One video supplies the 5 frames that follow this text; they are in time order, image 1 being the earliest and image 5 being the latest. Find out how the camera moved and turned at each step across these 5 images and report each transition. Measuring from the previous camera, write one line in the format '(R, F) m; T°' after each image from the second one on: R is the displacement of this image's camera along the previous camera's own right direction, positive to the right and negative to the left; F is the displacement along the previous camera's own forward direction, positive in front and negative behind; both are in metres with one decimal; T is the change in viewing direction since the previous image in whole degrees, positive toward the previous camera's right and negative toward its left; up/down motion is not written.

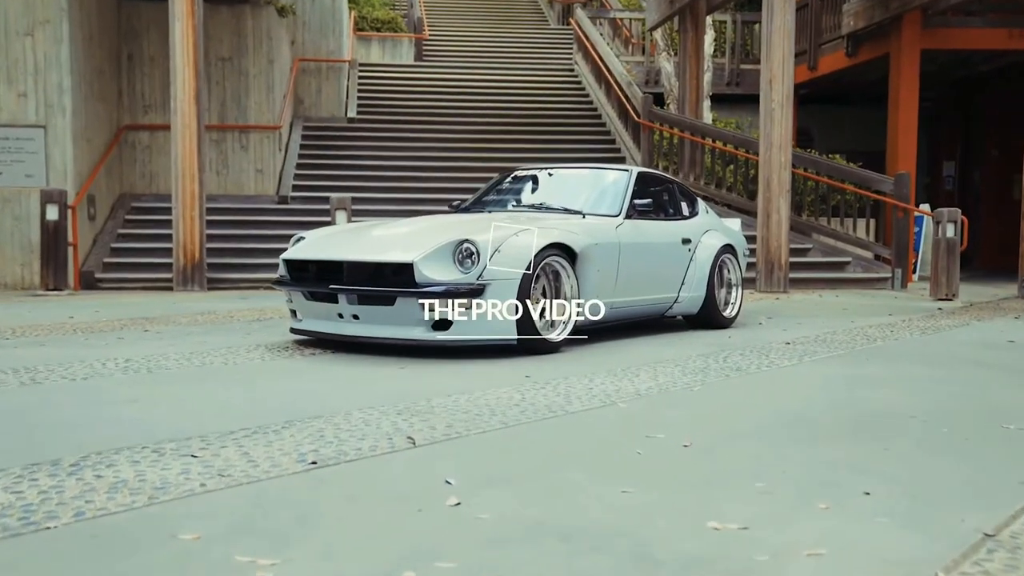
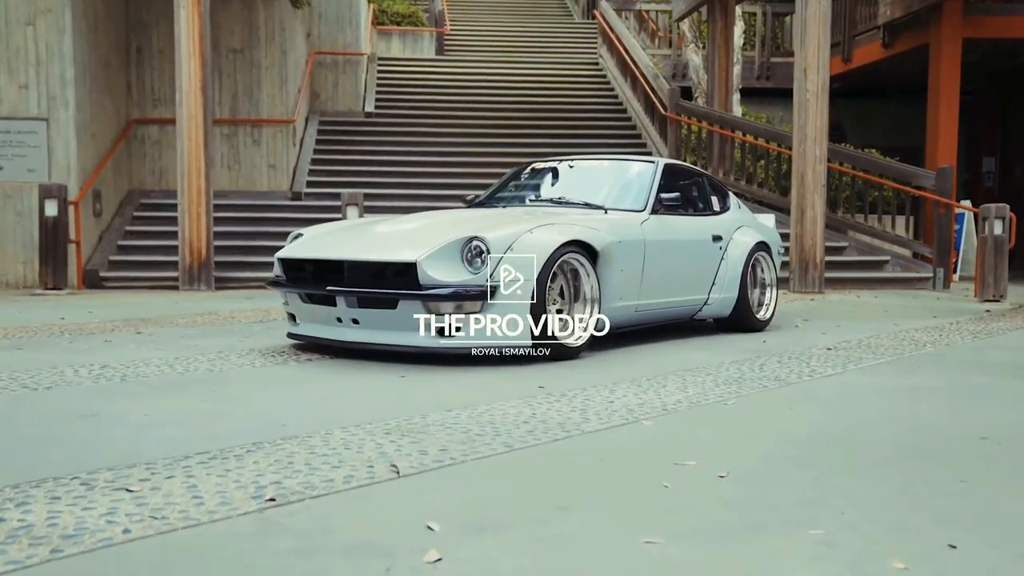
(+0.1, +0.6) m; -2°
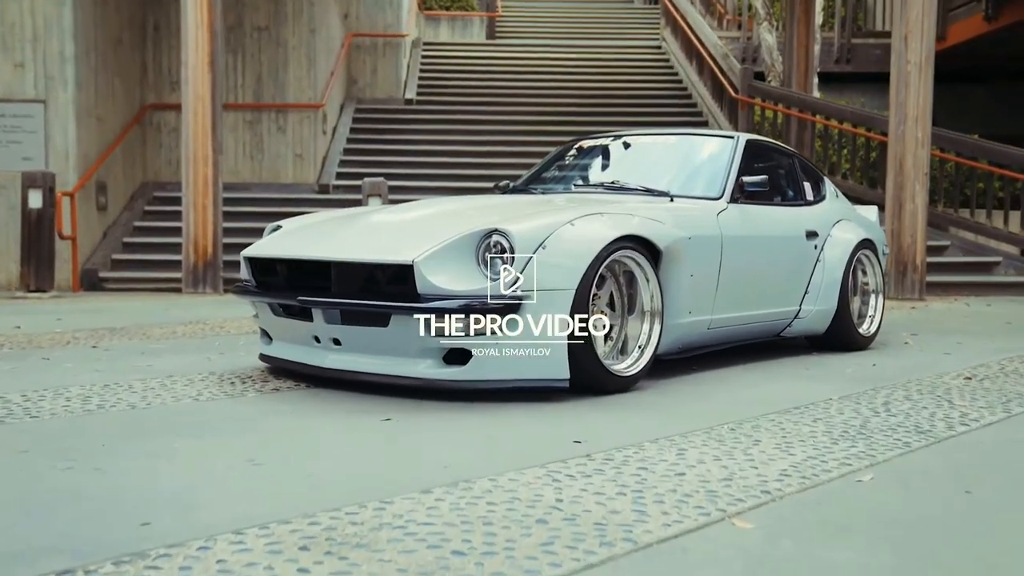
(+0.1, +1.6) m; -4°
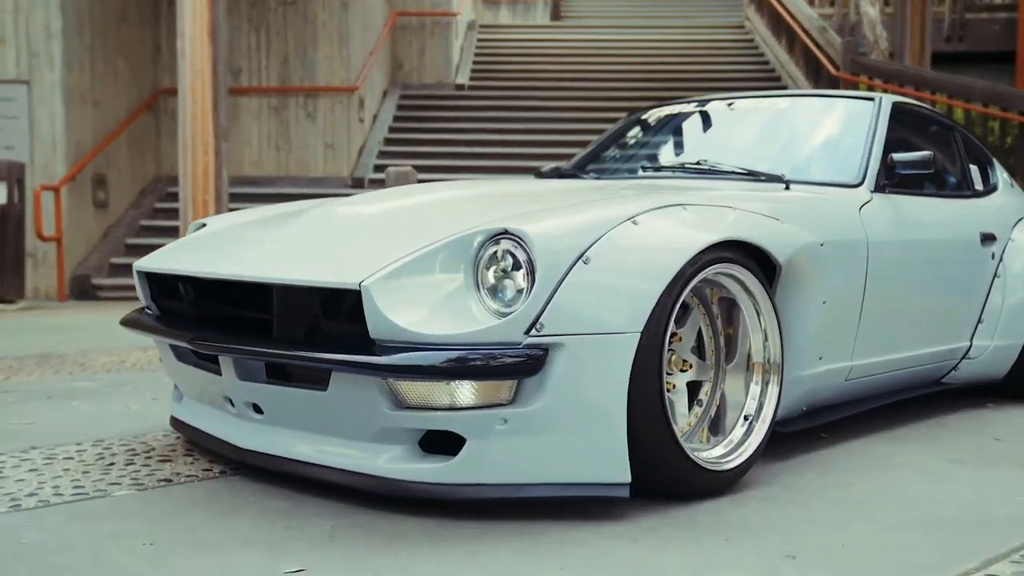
(+0.1, +1.8) m; -4°
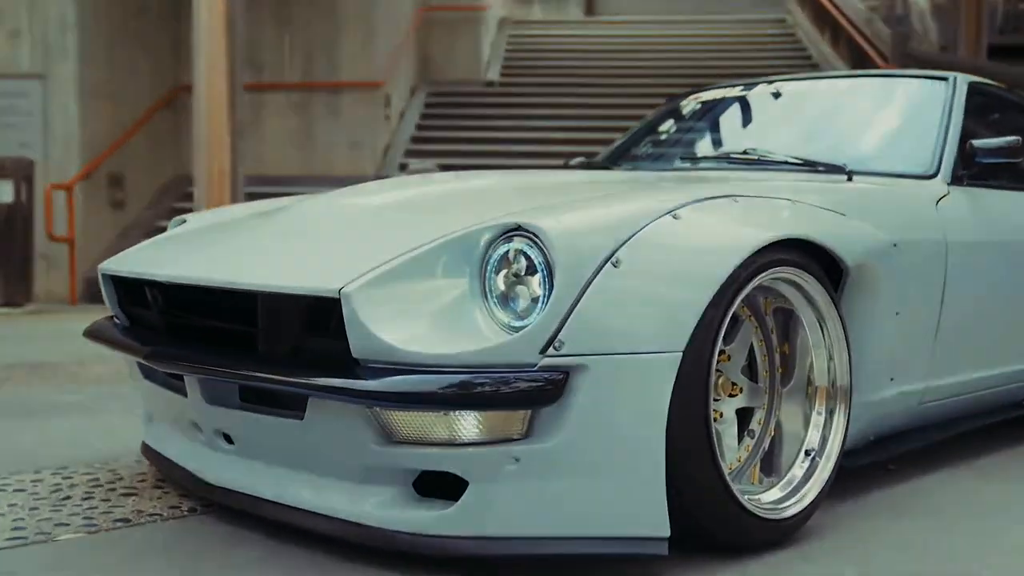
(0.0, +0.5) m; -2°
